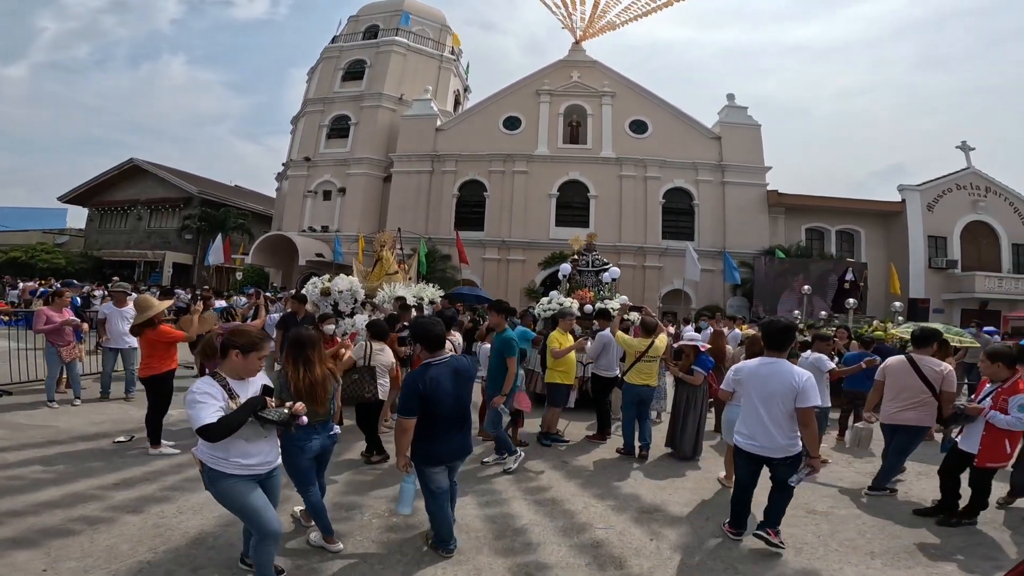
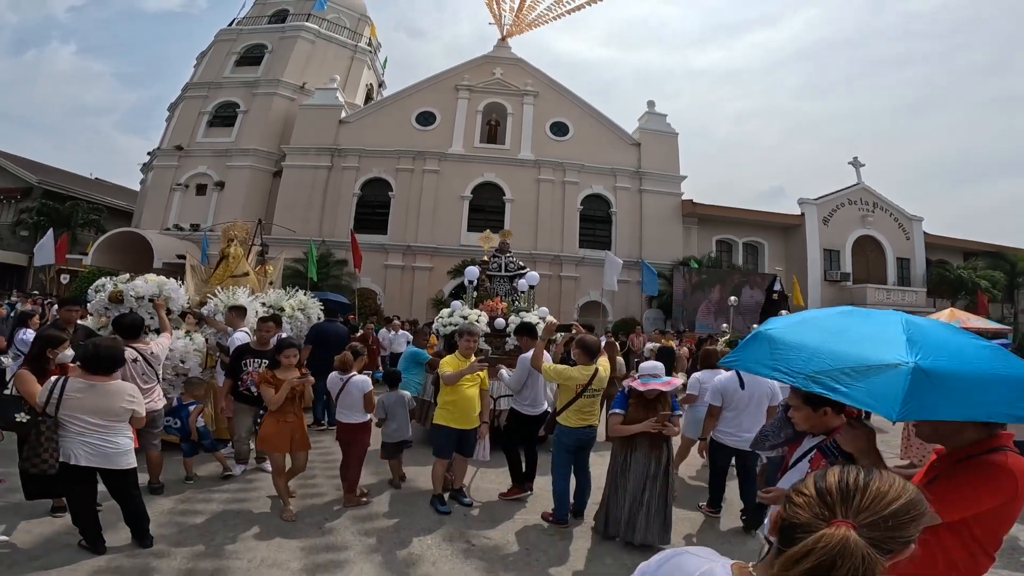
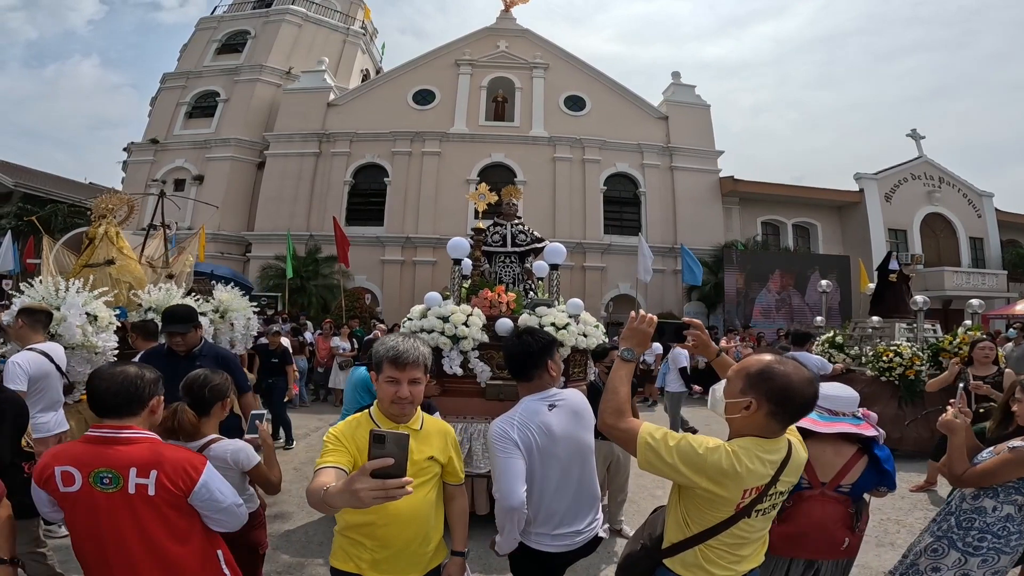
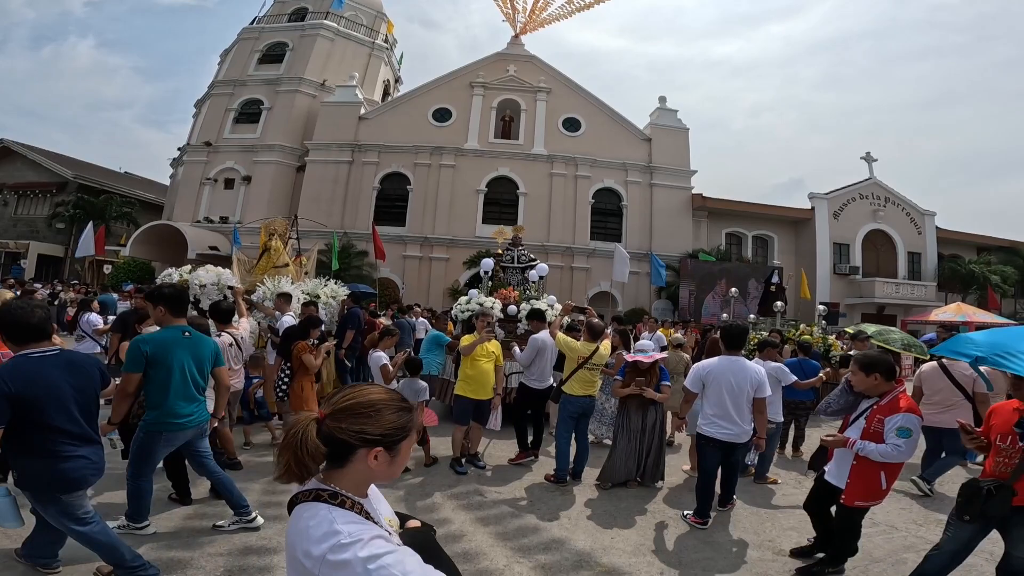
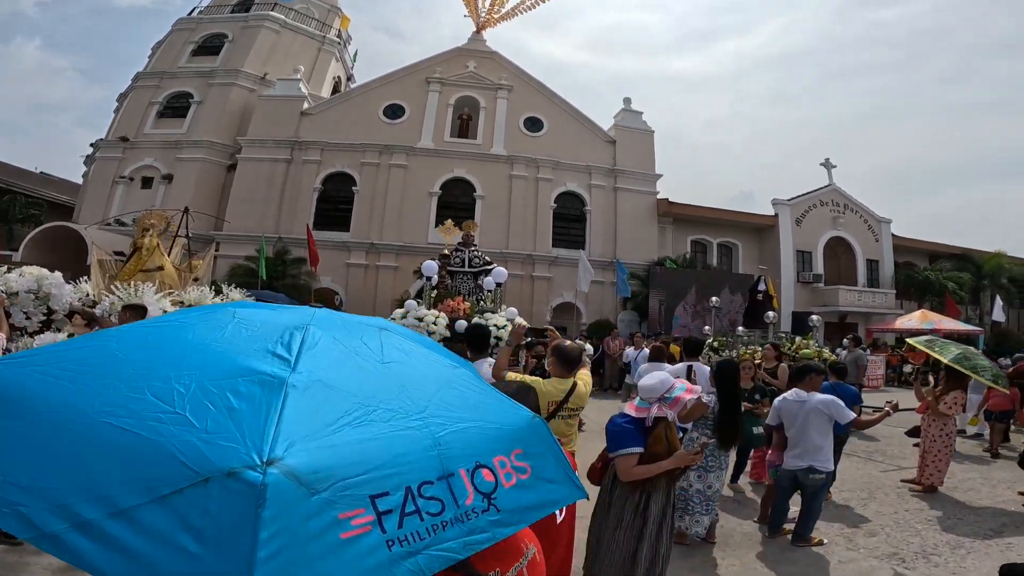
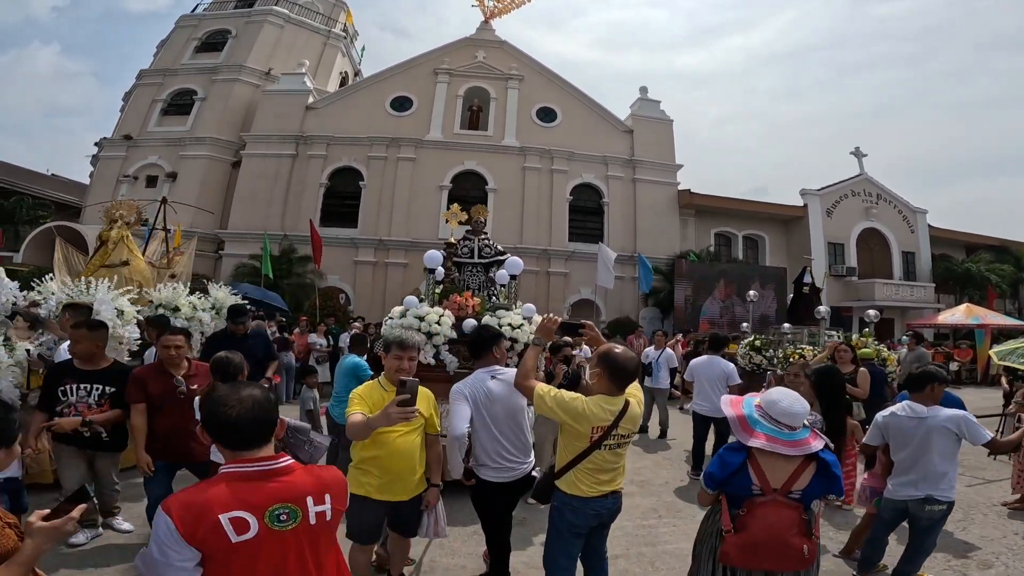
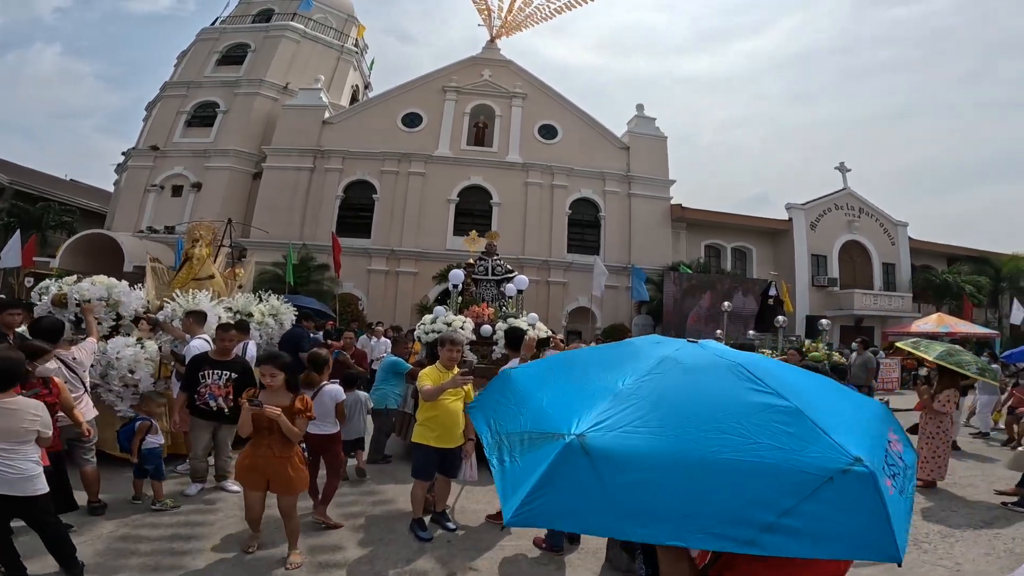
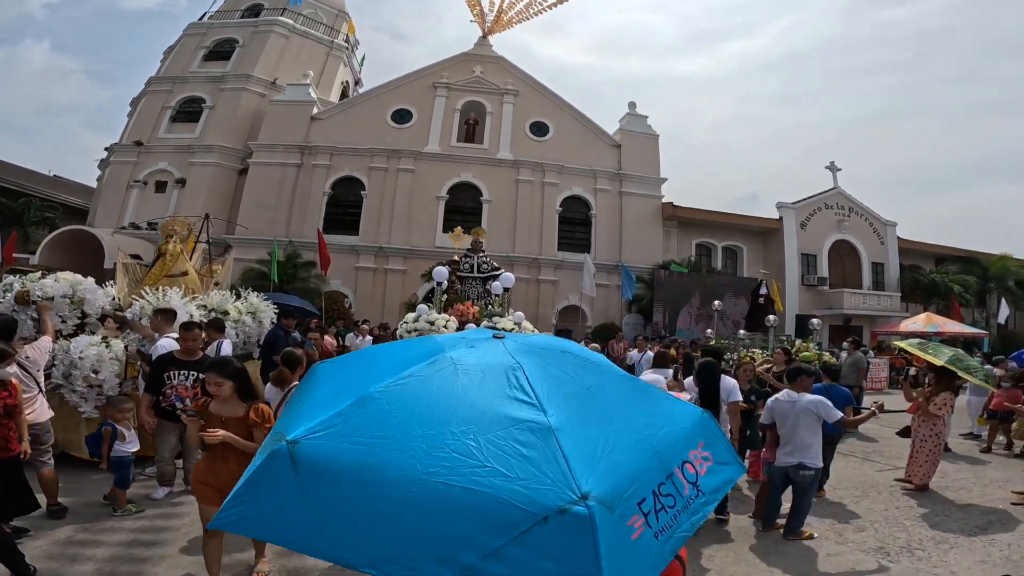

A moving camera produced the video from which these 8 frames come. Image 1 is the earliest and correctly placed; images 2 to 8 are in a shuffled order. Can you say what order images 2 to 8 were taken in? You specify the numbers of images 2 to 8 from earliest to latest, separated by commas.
4, 2, 7, 8, 5, 6, 3
